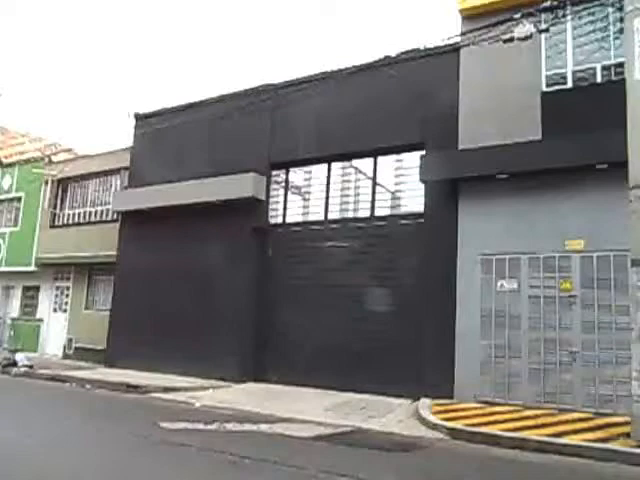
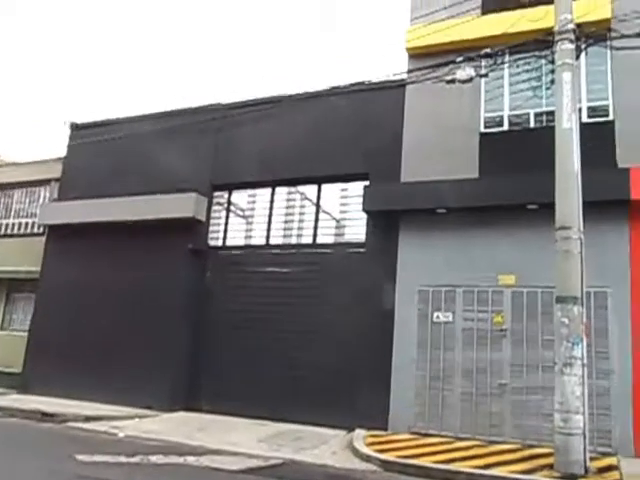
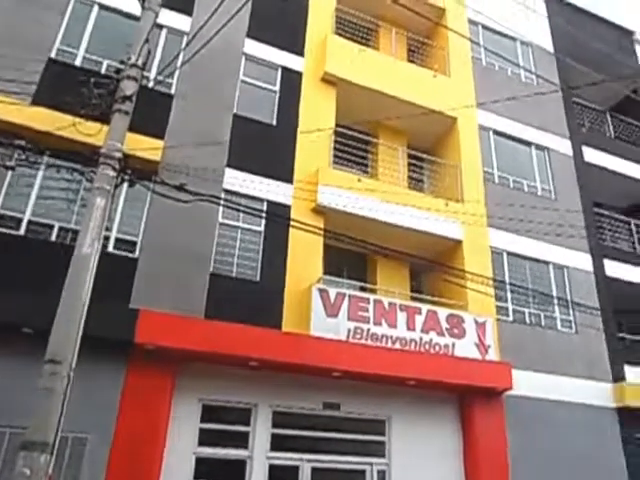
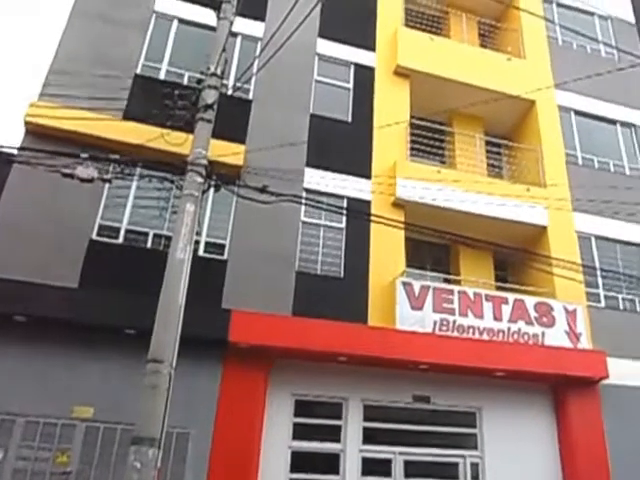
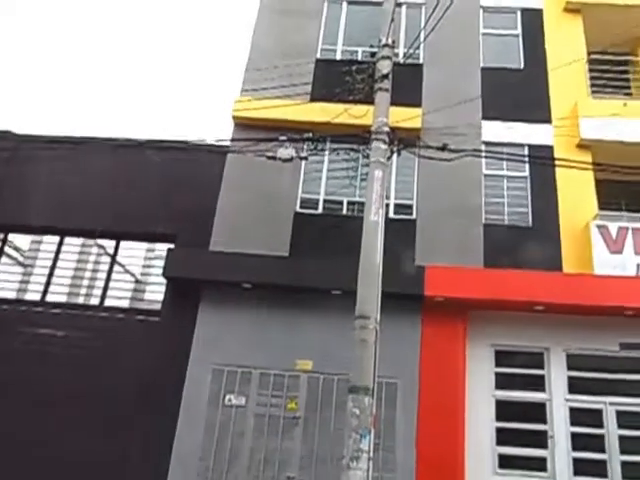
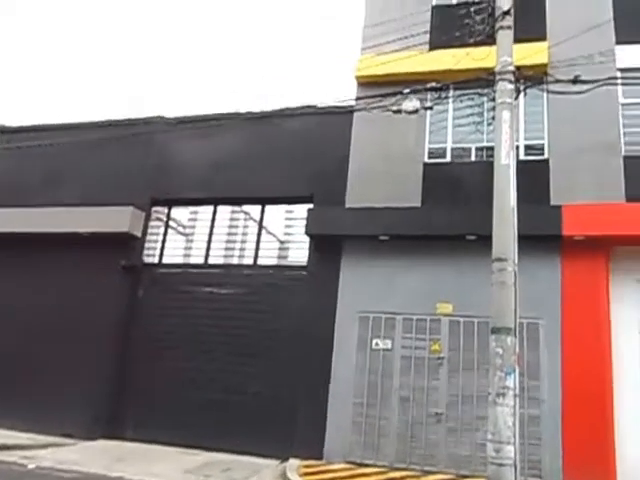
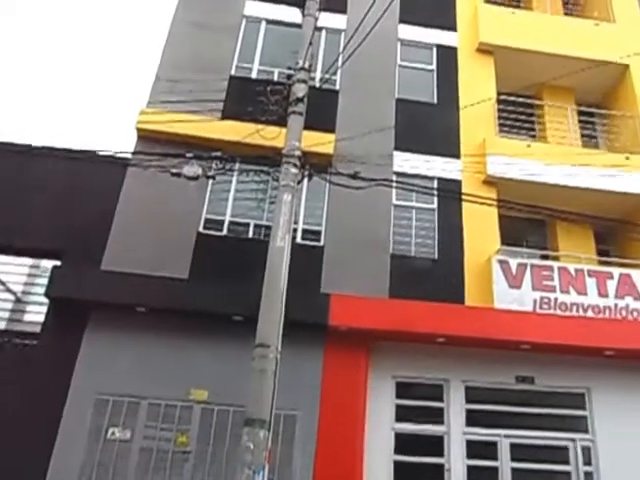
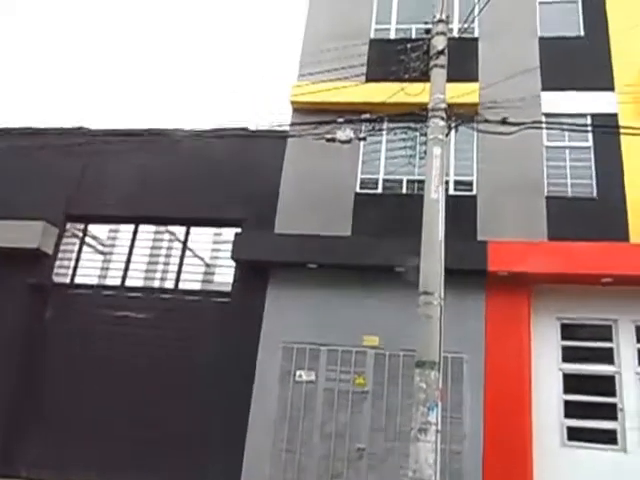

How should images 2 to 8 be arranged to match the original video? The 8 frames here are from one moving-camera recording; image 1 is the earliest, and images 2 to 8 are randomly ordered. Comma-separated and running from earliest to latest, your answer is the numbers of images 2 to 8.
2, 6, 8, 5, 7, 4, 3
